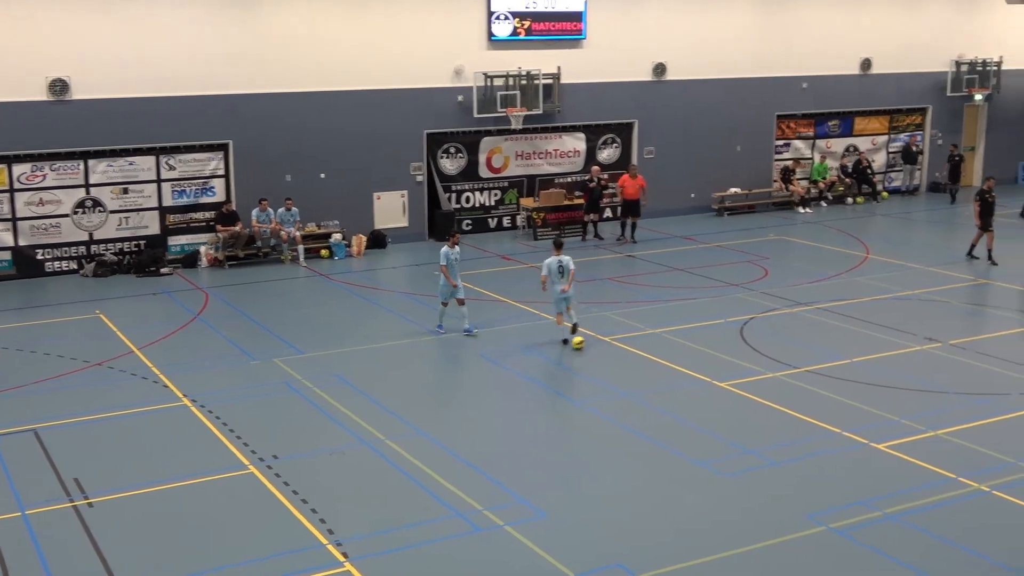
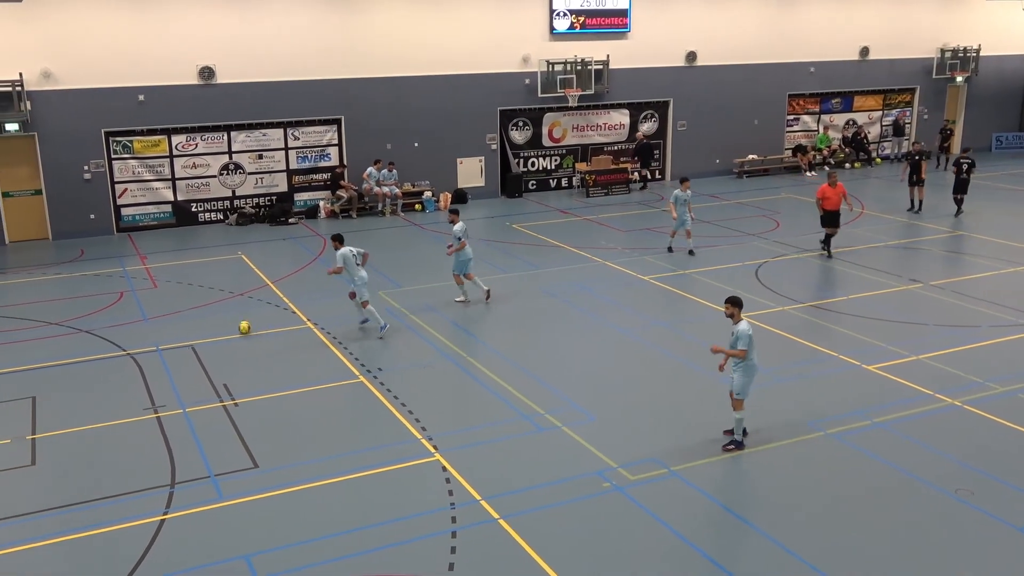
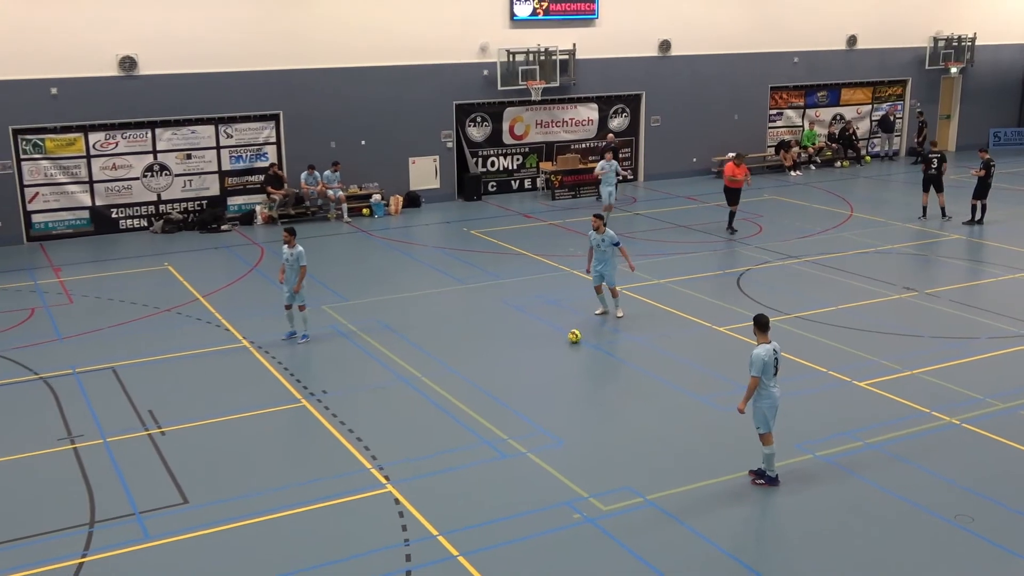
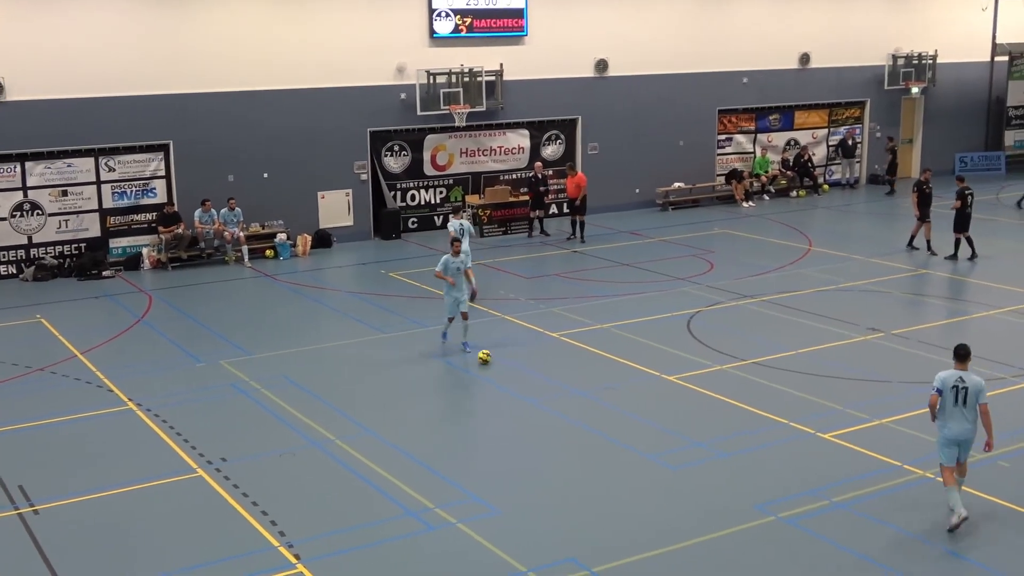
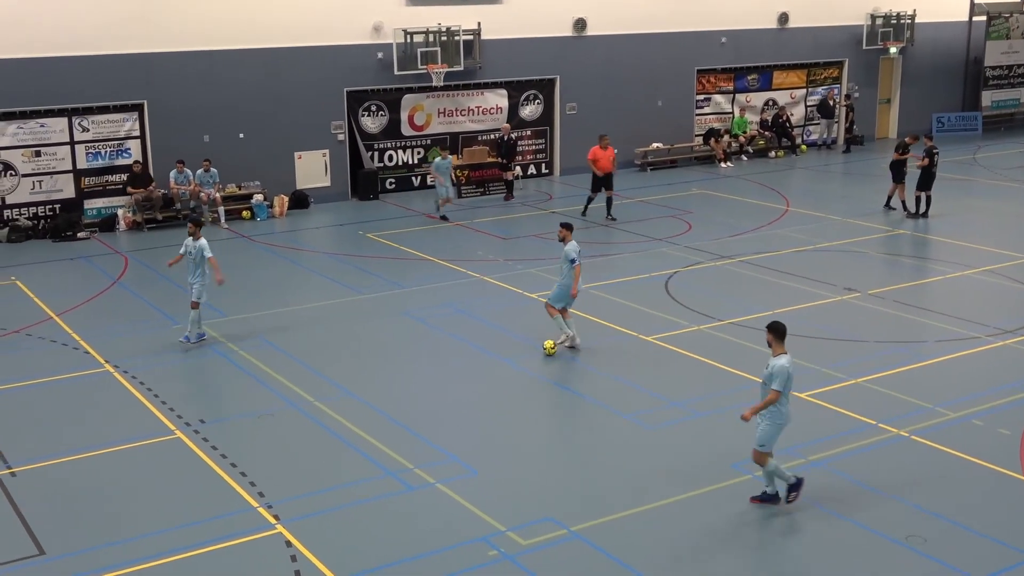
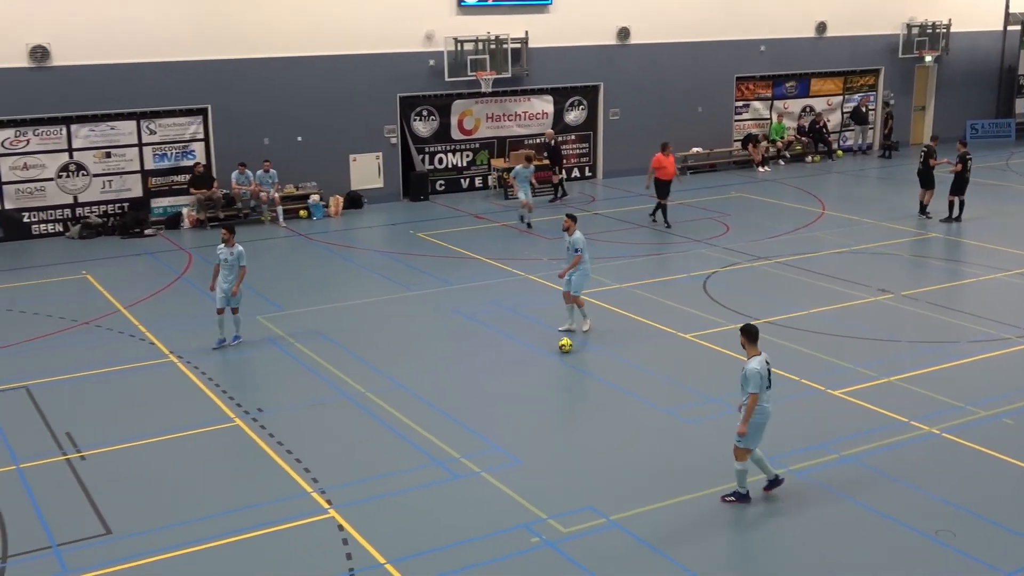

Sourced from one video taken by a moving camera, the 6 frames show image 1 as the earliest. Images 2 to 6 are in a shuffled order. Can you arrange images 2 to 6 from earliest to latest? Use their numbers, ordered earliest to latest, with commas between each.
4, 5, 6, 3, 2
